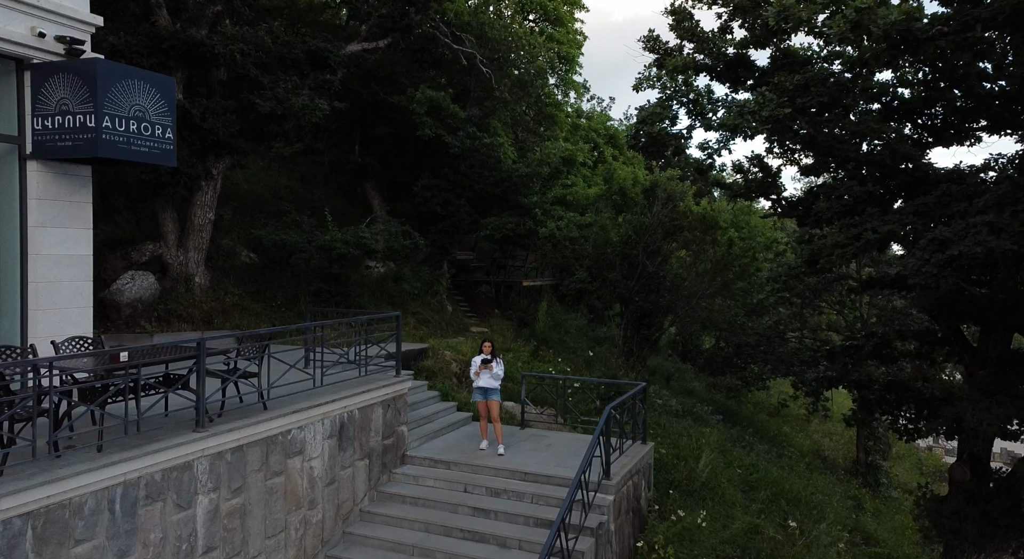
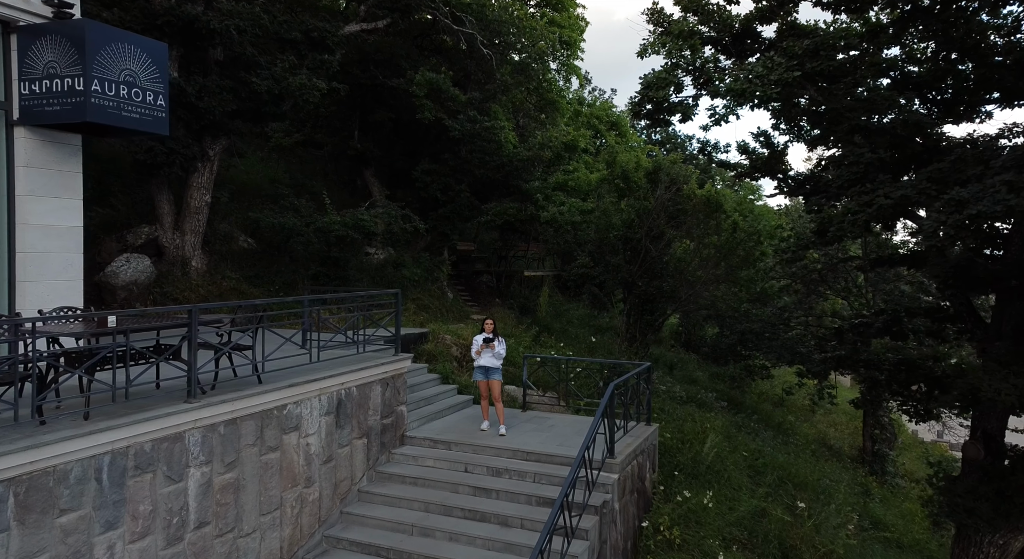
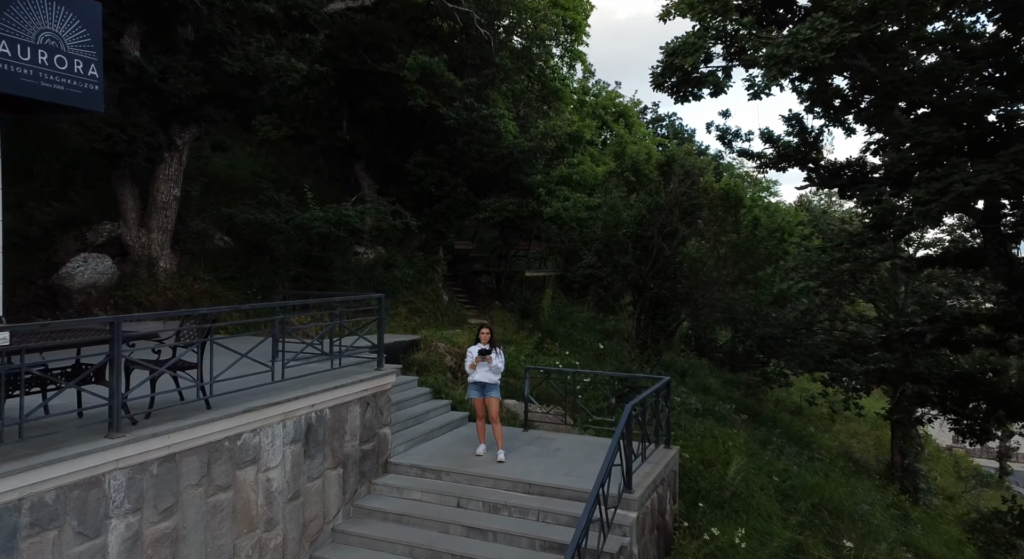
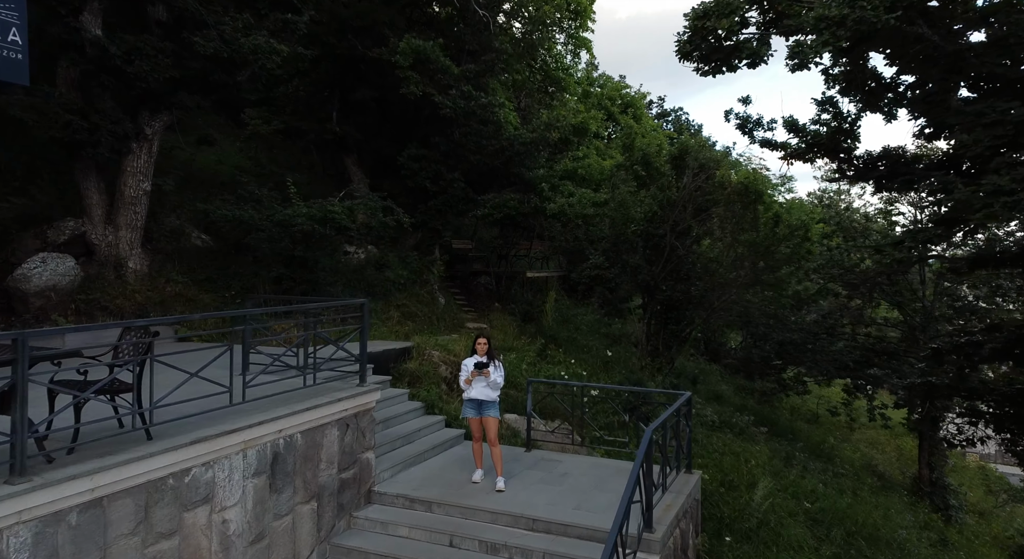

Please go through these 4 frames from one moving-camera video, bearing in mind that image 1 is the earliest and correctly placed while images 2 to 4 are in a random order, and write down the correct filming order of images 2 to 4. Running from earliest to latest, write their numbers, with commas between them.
2, 3, 4
